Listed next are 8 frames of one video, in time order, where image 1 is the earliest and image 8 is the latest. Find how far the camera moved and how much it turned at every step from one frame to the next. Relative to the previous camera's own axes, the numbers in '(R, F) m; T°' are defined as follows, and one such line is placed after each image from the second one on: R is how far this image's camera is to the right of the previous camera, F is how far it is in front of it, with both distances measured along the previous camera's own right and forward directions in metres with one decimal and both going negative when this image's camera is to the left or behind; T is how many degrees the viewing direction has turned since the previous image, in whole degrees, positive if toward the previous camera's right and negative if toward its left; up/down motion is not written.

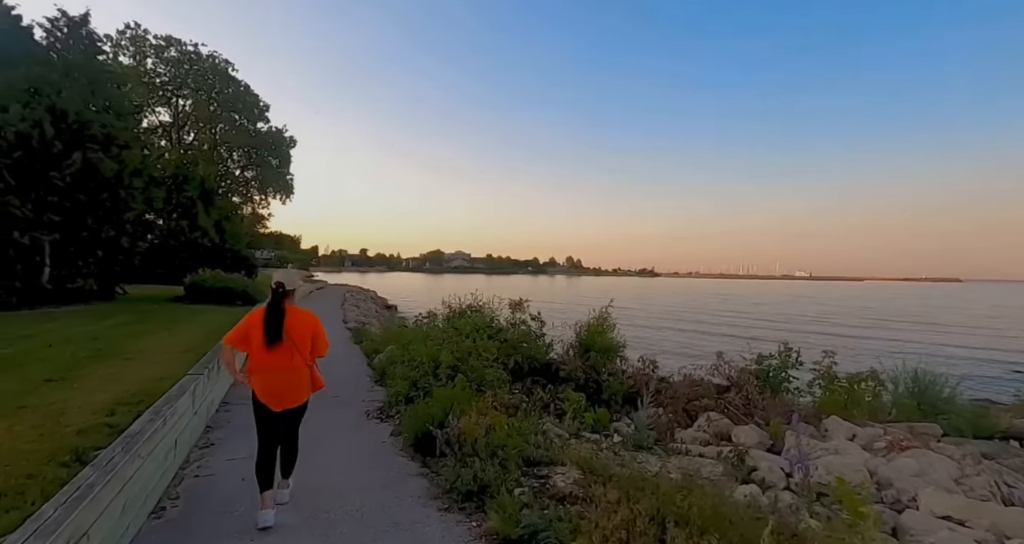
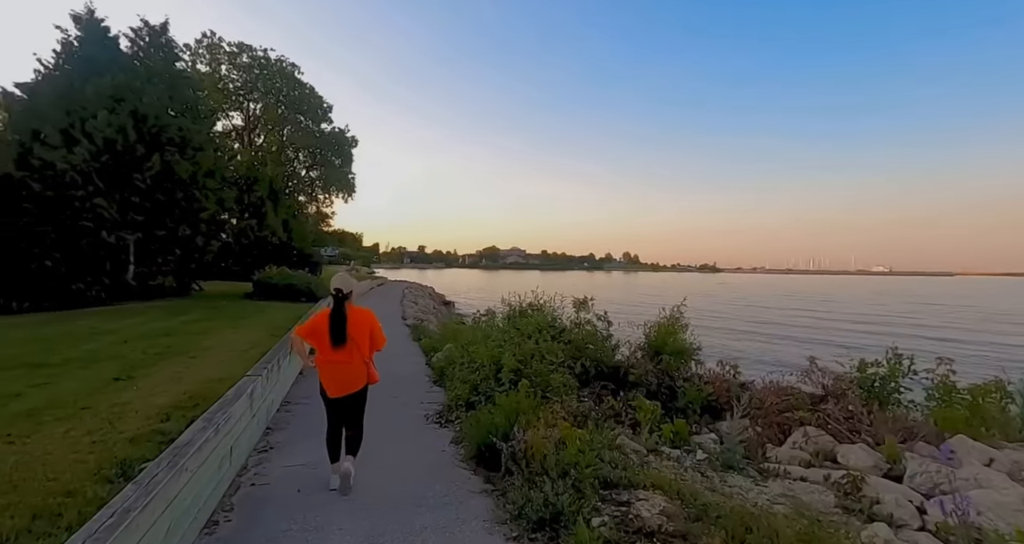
(-0.2, +0.7) m; -7°
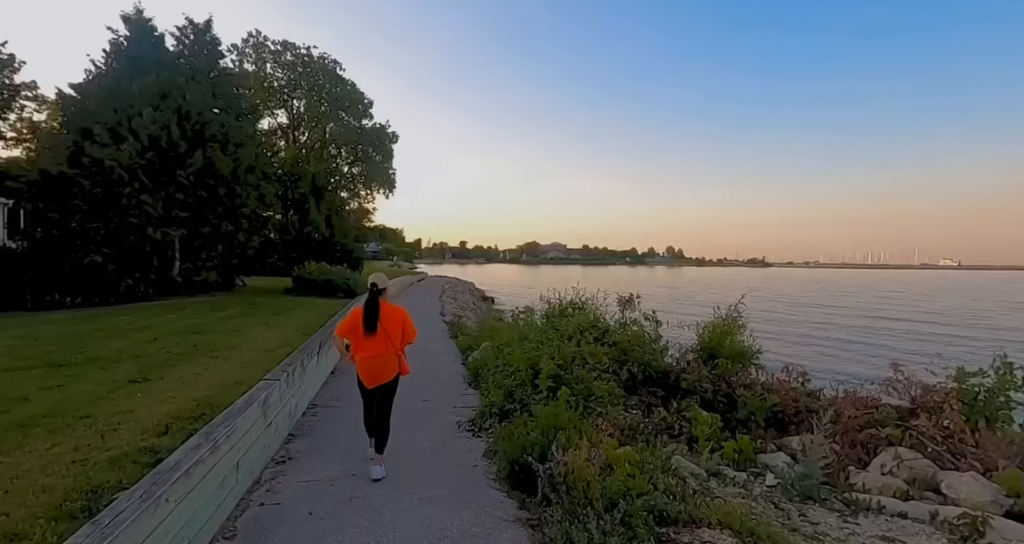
(0.0, +0.8) m; -5°
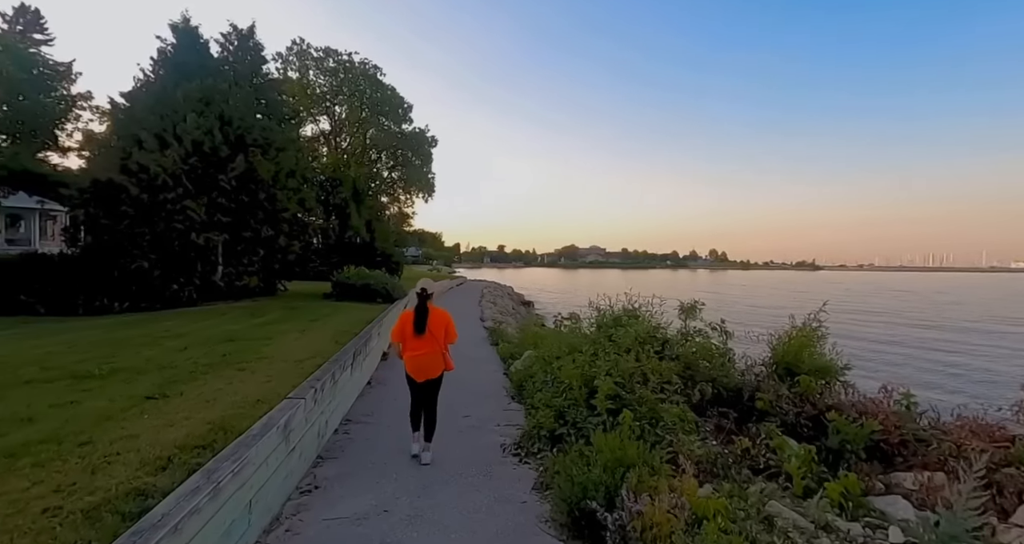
(-0.2, +0.9) m; -5°
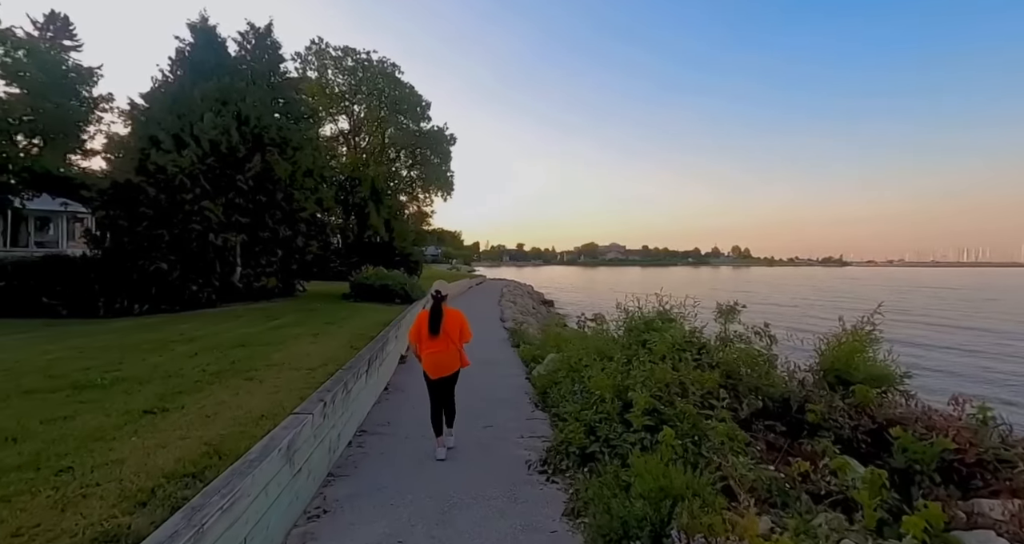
(-0.1, +0.6) m; -2°
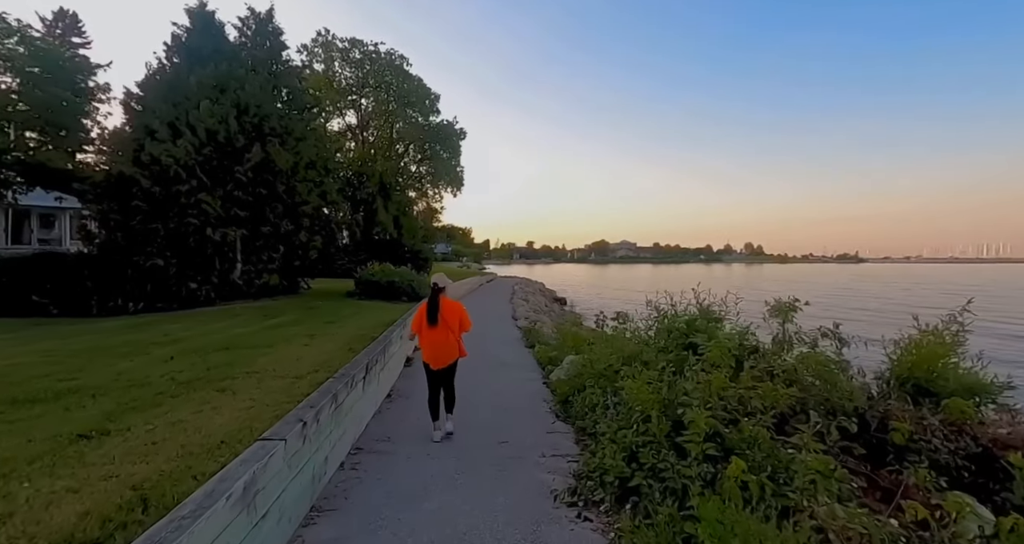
(-0.1, +1.1) m; -1°
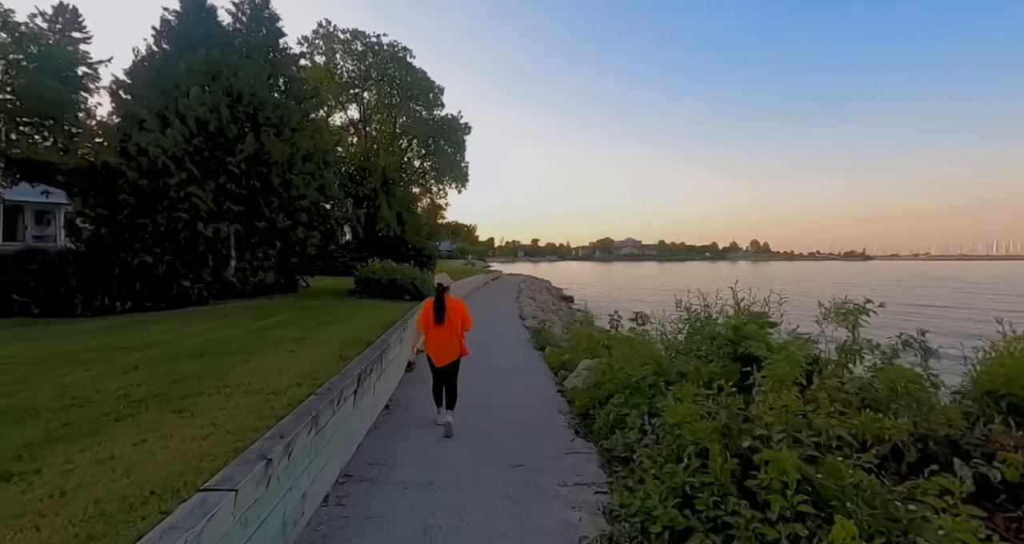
(-0.1, +1.0) m; -1°
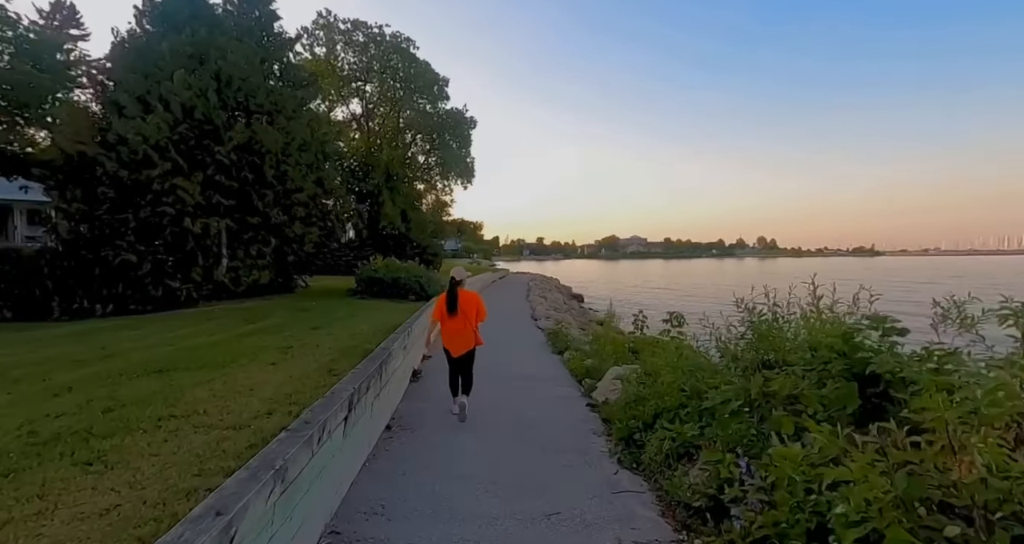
(-0.3, +1.3) m; -1°
